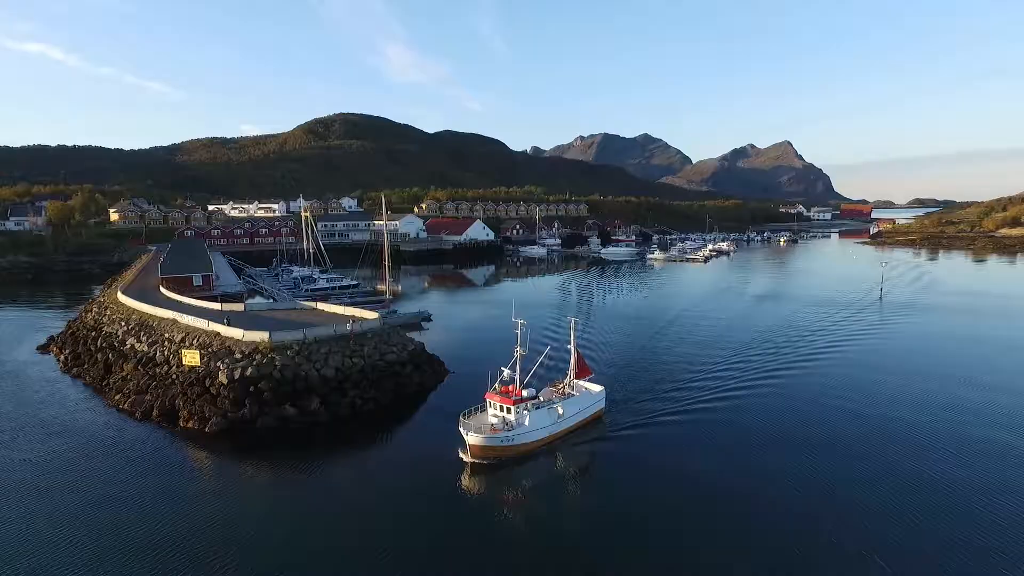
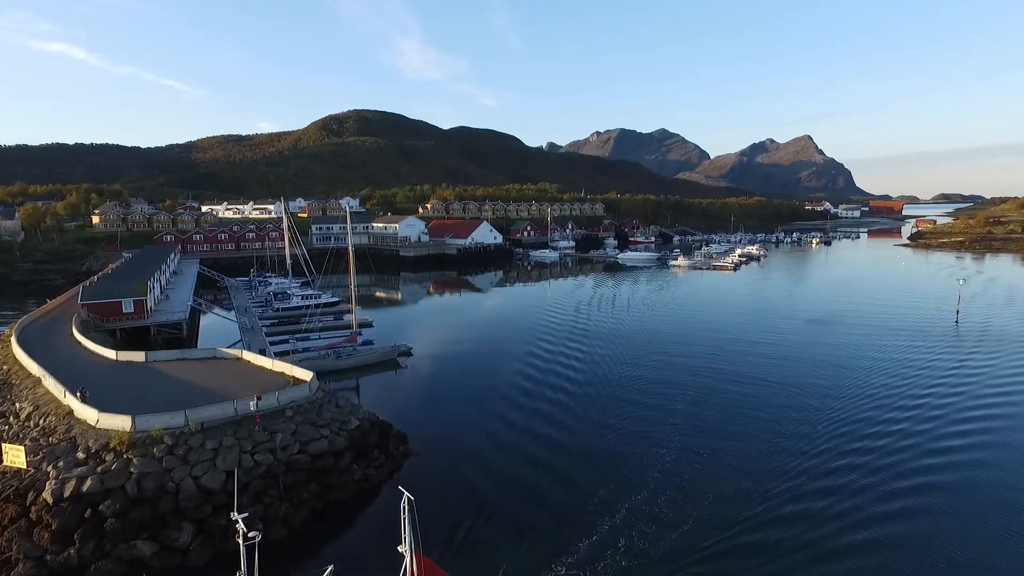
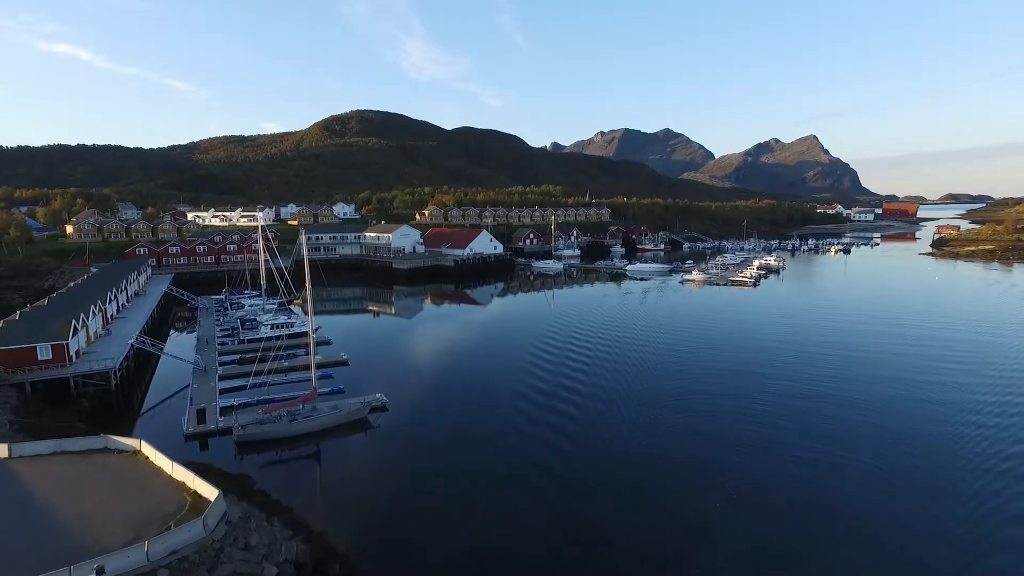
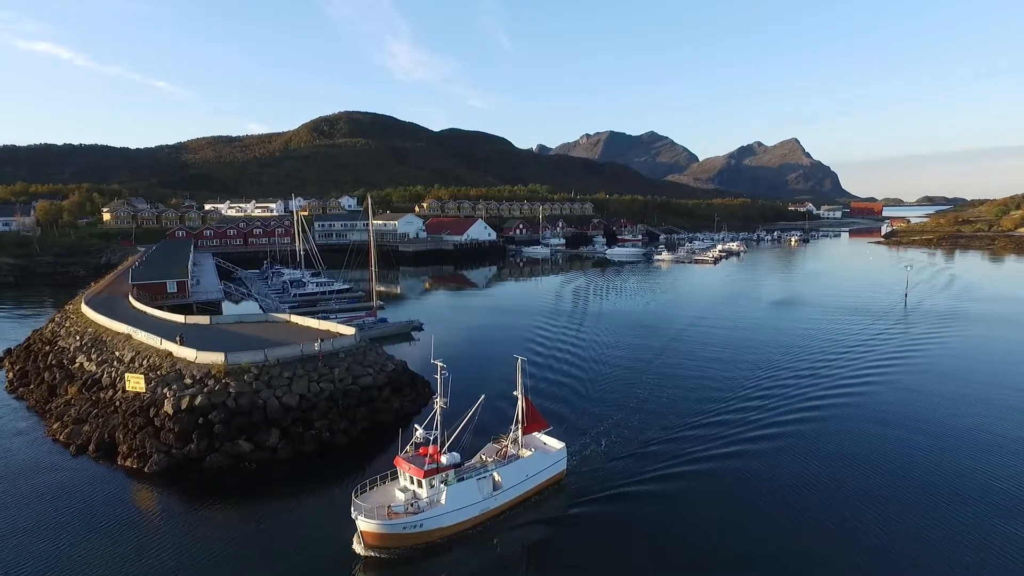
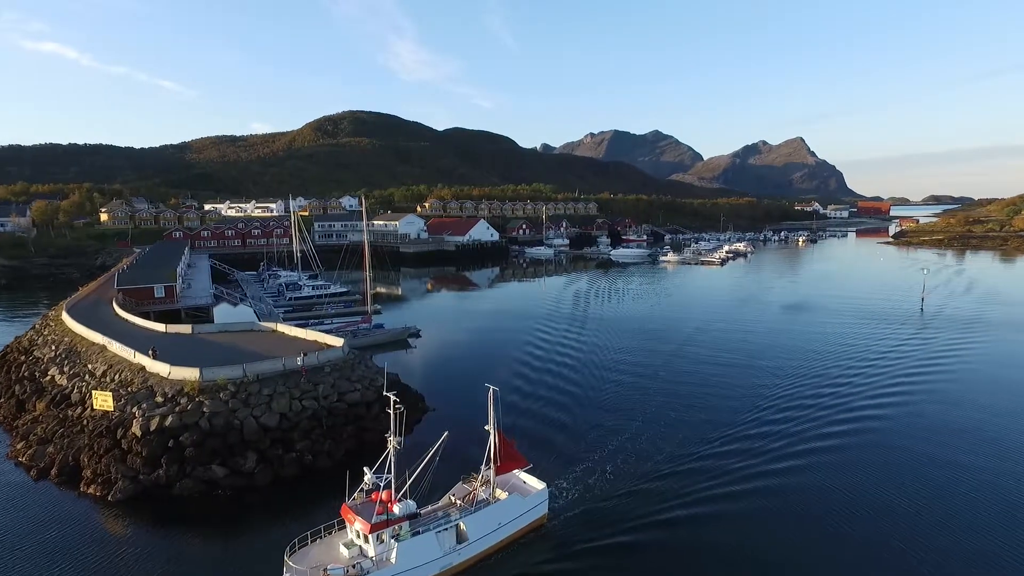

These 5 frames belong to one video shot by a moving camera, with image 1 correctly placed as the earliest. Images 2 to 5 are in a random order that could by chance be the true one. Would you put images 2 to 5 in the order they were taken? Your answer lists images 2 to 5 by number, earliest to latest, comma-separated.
4, 5, 2, 3
